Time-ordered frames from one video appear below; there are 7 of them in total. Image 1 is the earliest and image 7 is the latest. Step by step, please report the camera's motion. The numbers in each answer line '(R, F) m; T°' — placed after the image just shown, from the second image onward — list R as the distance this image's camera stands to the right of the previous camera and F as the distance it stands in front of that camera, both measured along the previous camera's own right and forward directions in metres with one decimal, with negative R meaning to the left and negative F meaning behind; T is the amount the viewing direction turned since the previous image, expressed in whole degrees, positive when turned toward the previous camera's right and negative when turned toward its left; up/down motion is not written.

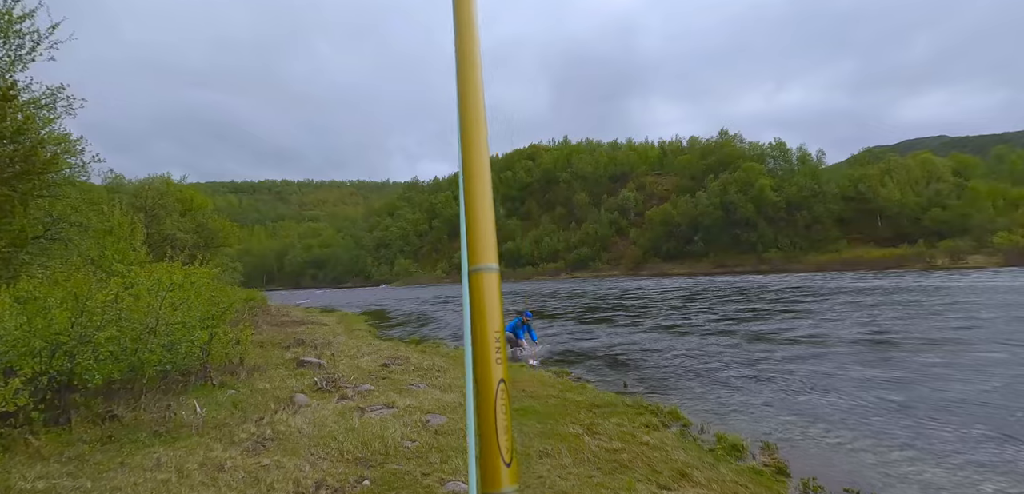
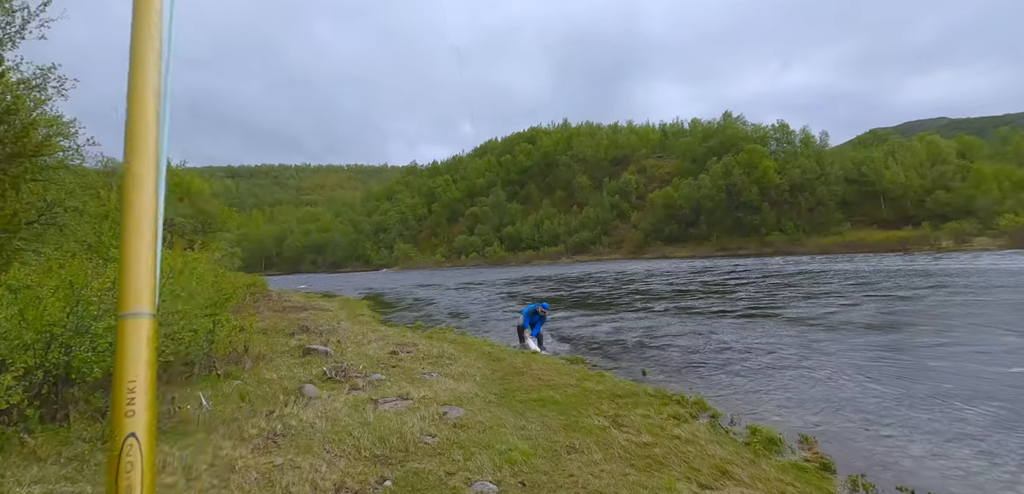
(-0.3, +0.5) m; 0°
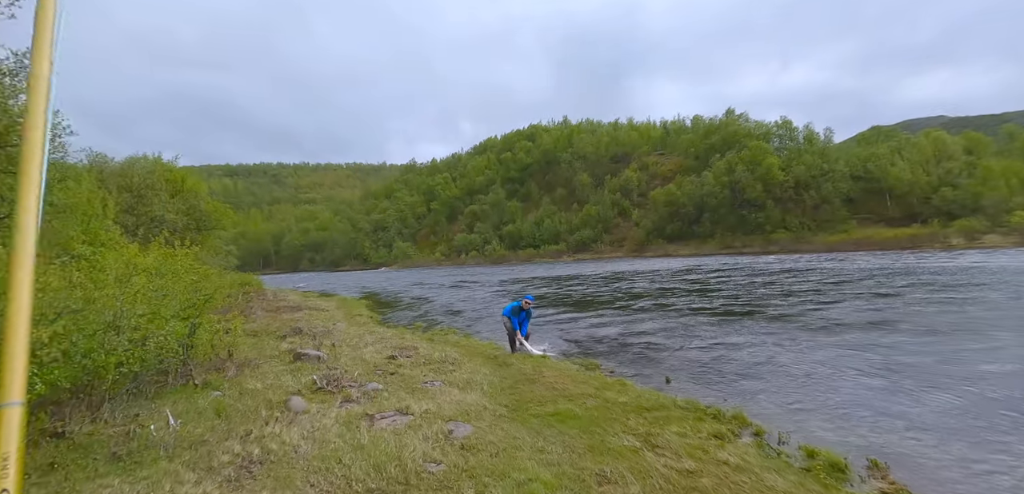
(-0.2, +1.1) m; 0°
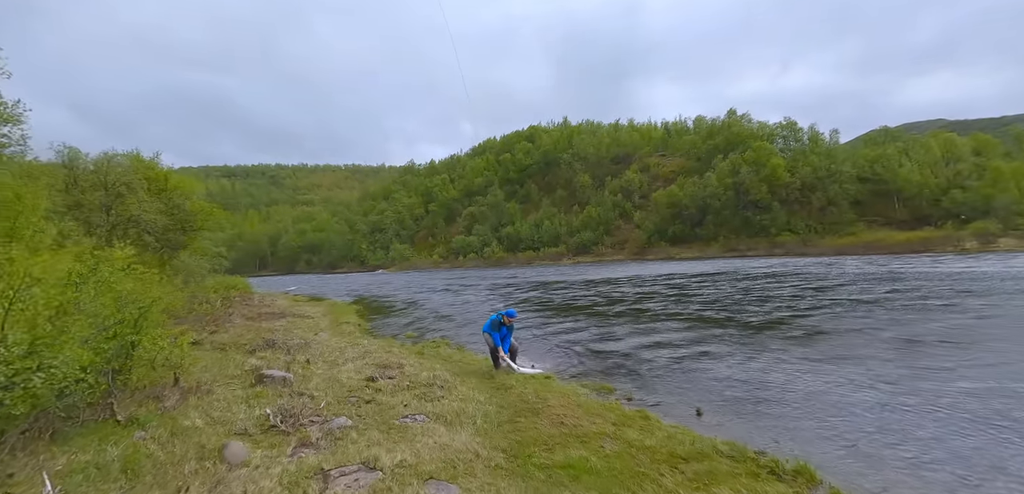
(0.0, +1.8) m; 0°
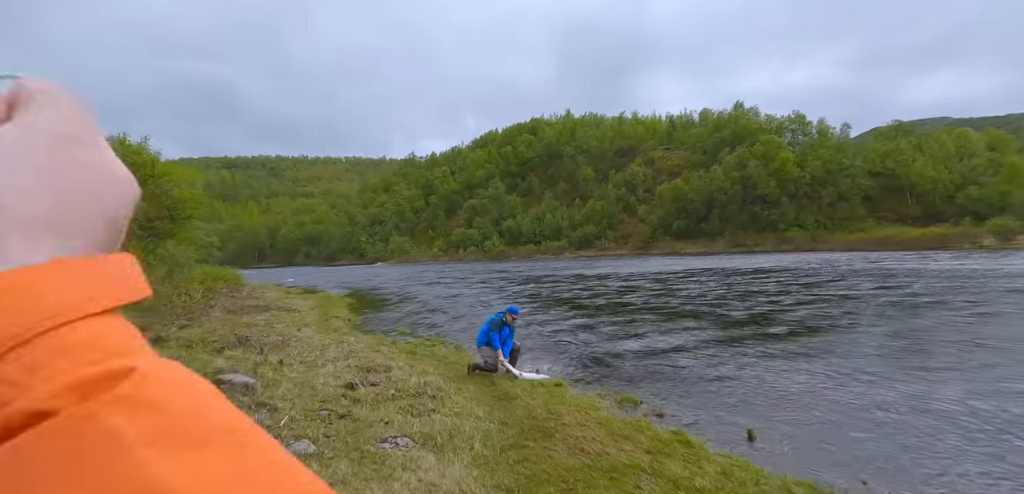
(-0.1, +1.8) m; 0°
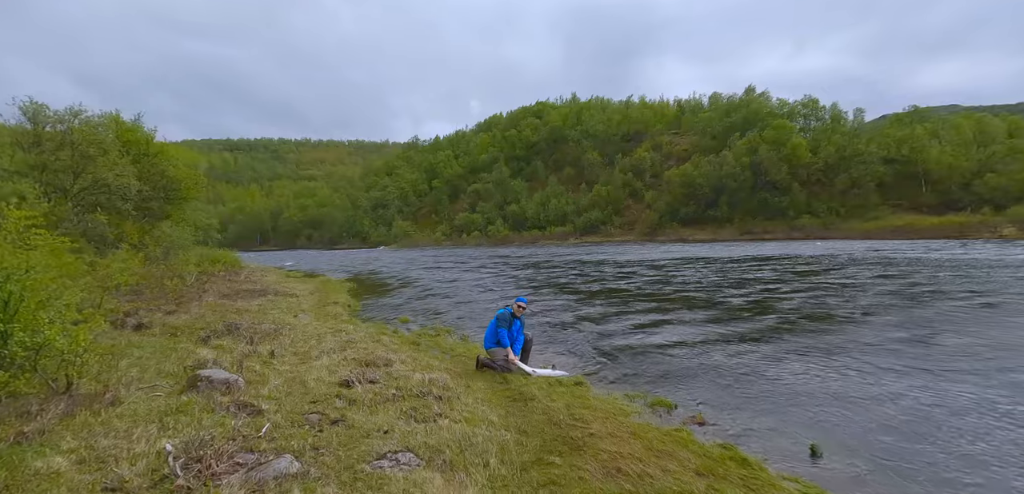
(-0.2, +1.1) m; 0°
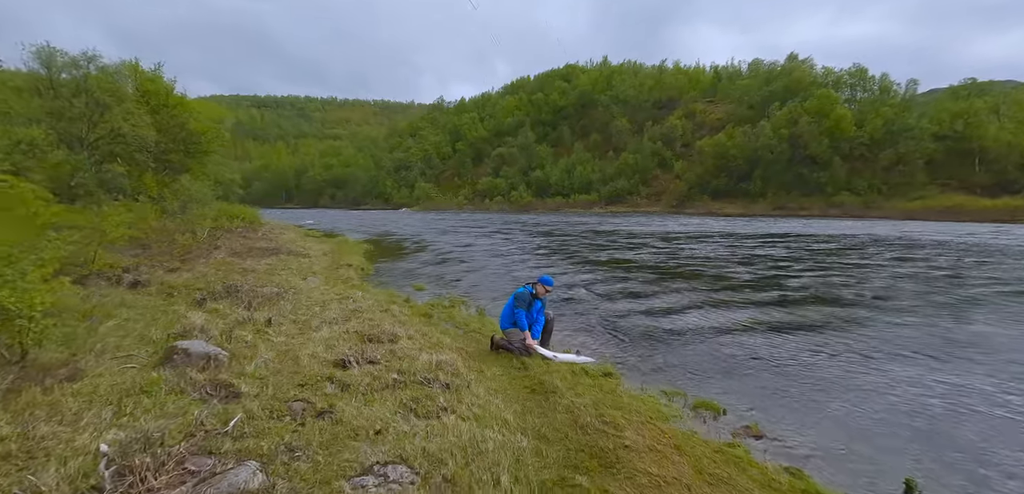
(0.0, +1.2) m; -2°
